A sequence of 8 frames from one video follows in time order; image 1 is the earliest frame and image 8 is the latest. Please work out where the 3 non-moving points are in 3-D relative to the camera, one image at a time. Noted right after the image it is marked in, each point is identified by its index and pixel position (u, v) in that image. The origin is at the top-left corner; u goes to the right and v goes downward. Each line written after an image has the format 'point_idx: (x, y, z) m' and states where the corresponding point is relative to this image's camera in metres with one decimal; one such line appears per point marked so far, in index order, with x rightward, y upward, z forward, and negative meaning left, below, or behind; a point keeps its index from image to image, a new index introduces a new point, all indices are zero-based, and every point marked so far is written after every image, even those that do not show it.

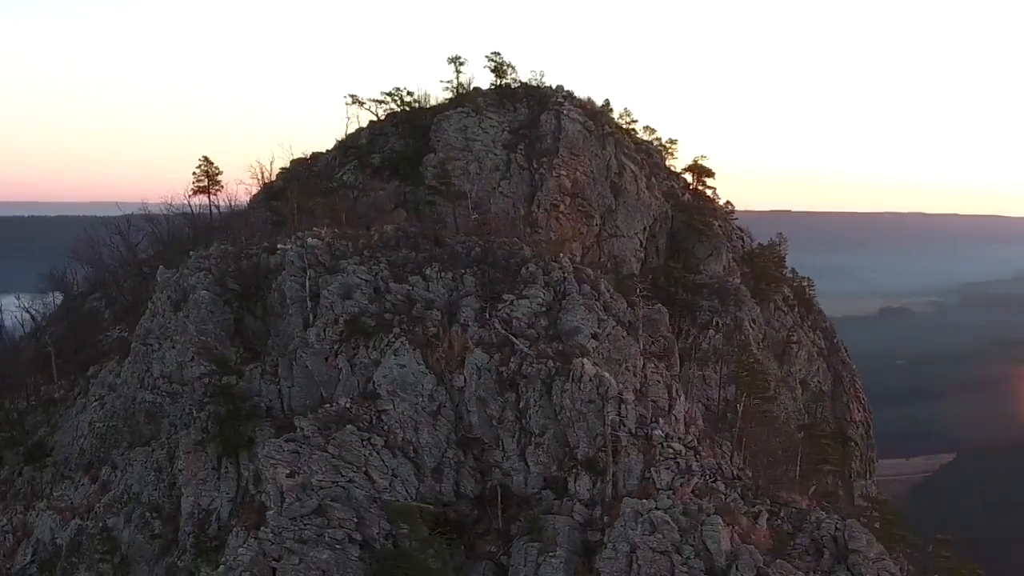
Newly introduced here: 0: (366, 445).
0: (-3.6, -3.9, +16.0) m
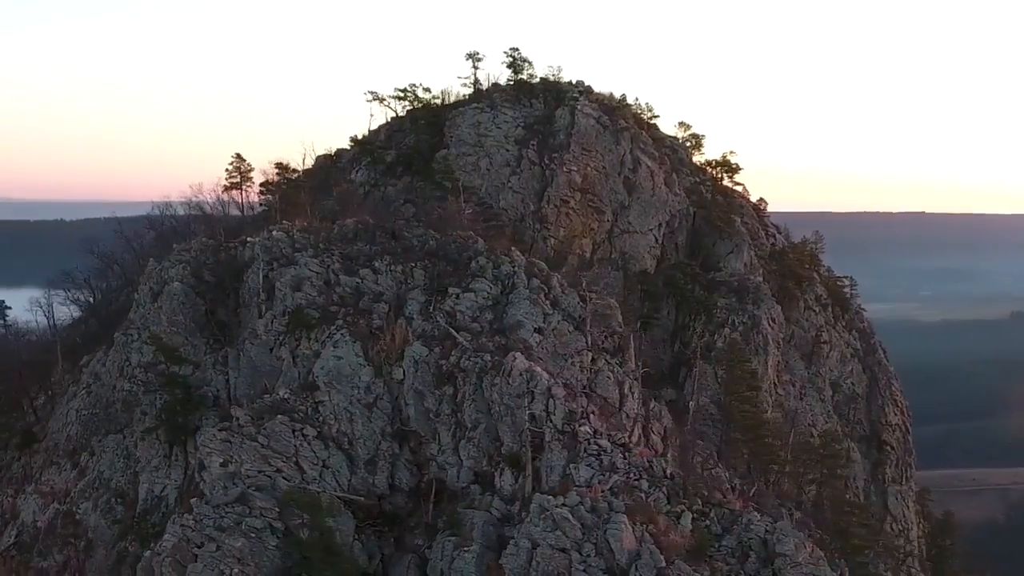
0: (-5.3, -3.6, +16.0) m
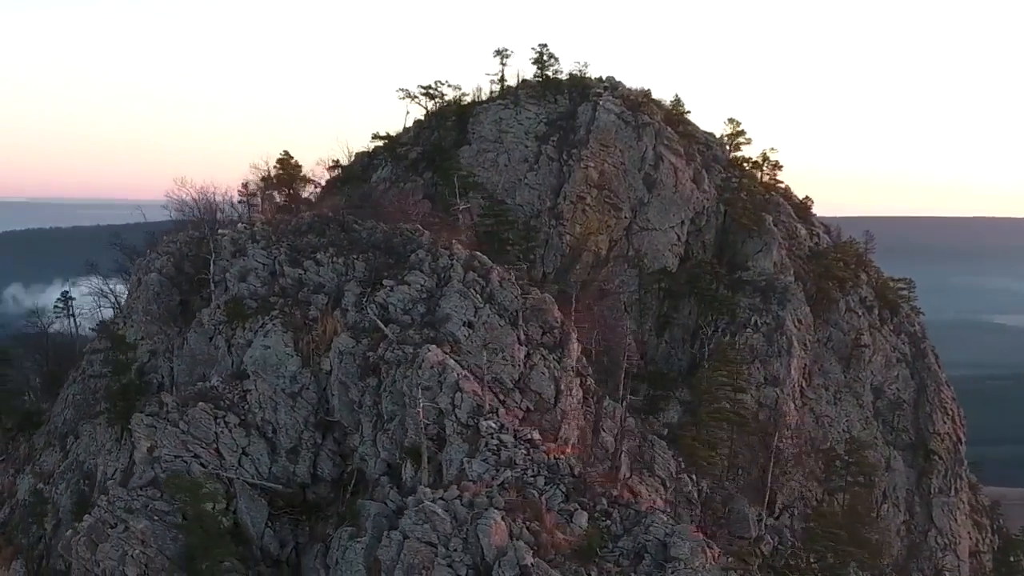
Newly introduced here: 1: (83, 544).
0: (-7.3, -3.4, +16.2) m
1: (-9.8, -5.9, +14.8) m
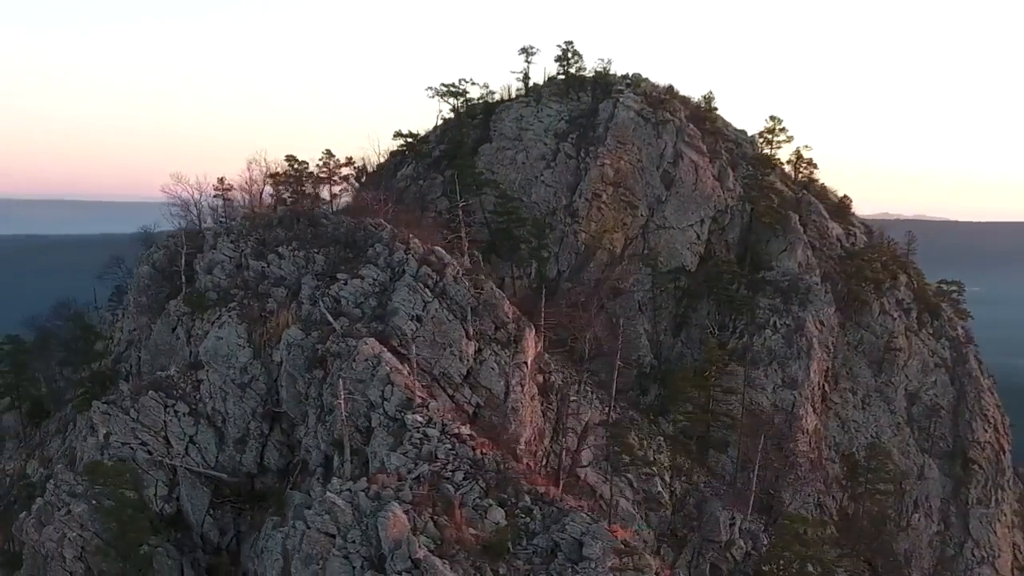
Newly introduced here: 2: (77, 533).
0: (-8.8, -3.2, +16.6) m
1: (-11.4, -5.6, +15.3) m
2: (-10.0, -5.7, +15.1) m
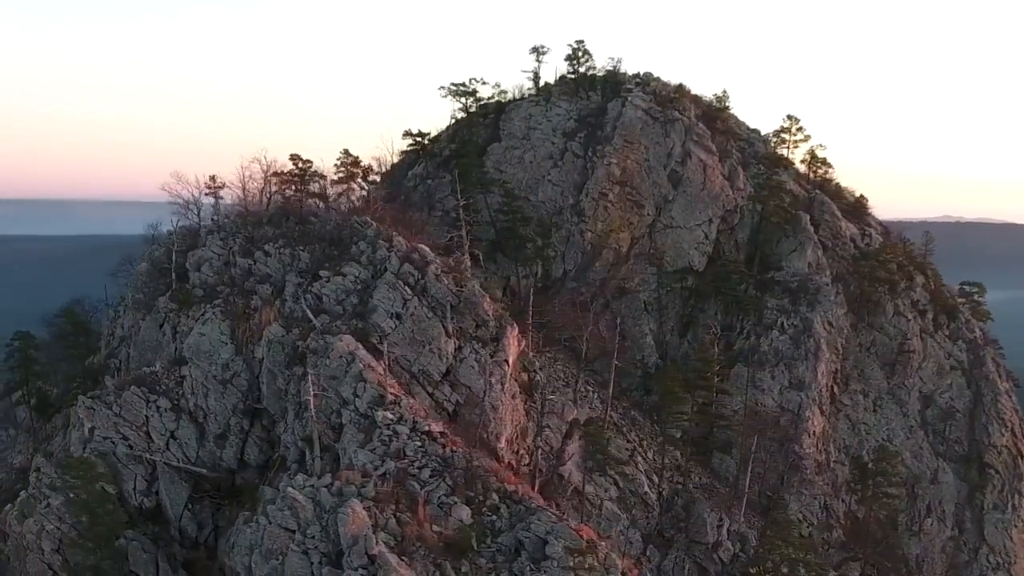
0: (-9.4, -3.1, +16.9) m
1: (-12.0, -5.5, +15.6) m
2: (-10.6, -5.6, +15.4) m
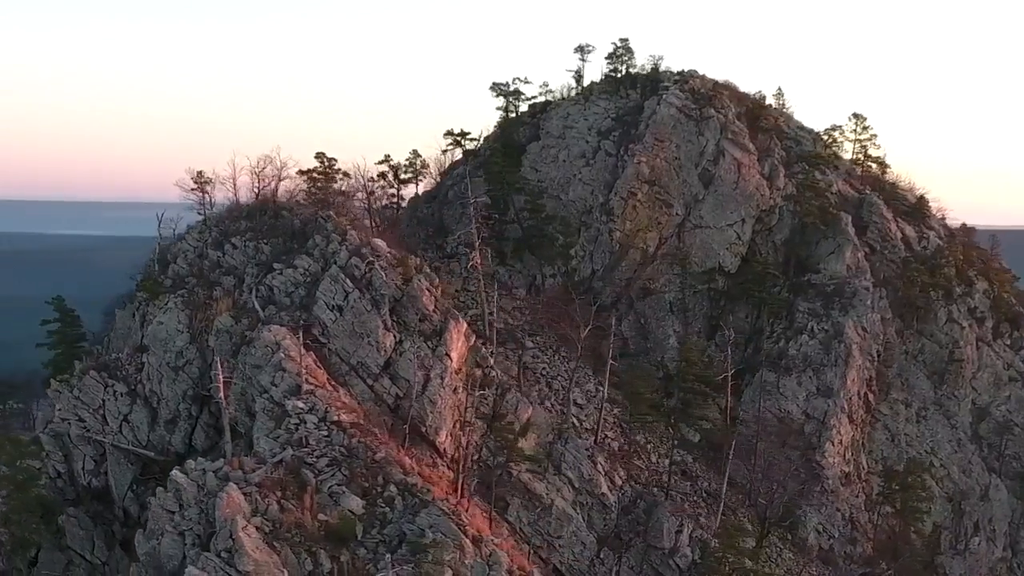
0: (-11.2, -2.8, +17.9) m
1: (-14.0, -5.2, +17.0) m
2: (-12.6, -5.3, +16.6) m
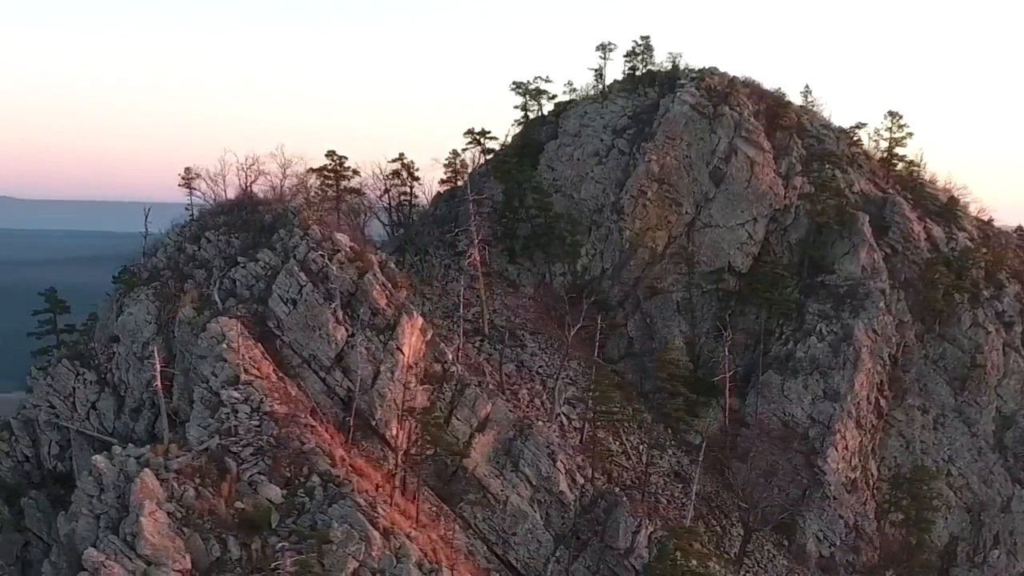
0: (-12.6, -2.6, +18.9) m
1: (-15.5, -5.0, +18.1) m
2: (-14.2, -5.1, +17.6) m
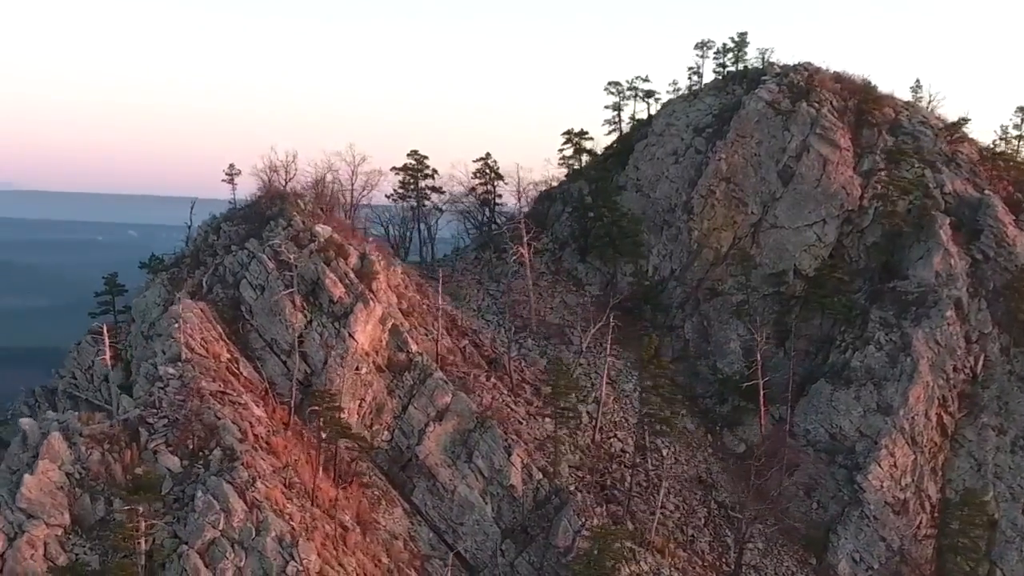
0: (-14.3, -2.2, +22.2) m
1: (-17.3, -4.6, +22.0) m
2: (-16.1, -4.7, +21.3) m
